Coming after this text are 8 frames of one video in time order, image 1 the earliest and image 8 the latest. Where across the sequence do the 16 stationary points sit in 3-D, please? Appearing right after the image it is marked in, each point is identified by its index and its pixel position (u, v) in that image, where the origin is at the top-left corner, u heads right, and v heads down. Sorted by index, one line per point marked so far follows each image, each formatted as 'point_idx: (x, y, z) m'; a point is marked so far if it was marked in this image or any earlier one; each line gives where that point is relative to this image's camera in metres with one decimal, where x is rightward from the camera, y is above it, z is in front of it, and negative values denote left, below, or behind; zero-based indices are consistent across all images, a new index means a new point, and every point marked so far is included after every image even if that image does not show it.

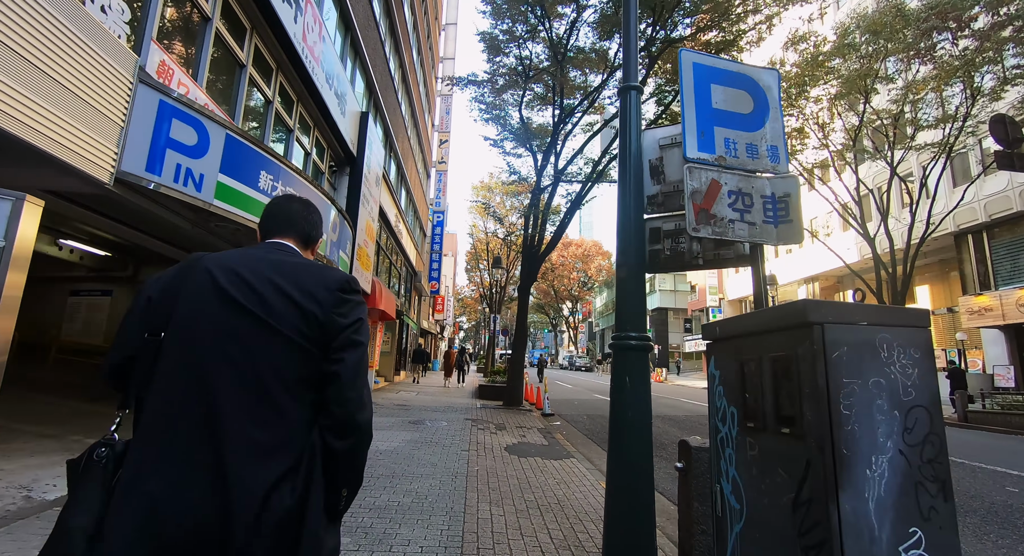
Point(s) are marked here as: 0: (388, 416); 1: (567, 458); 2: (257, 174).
0: (-2.4, -2.7, +10.4) m
1: (+0.7, -2.4, +7.3) m
2: (-2.8, +1.1, +5.9) m
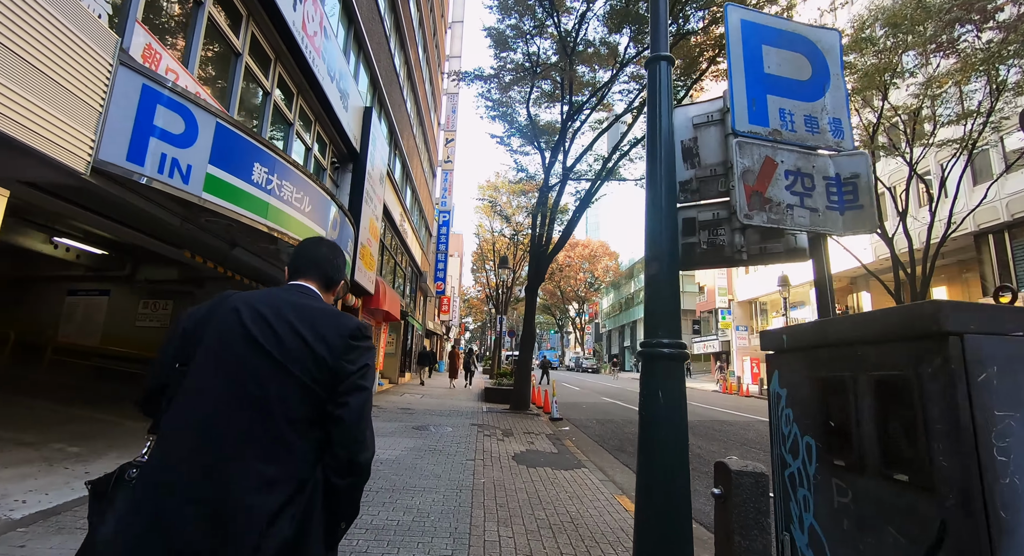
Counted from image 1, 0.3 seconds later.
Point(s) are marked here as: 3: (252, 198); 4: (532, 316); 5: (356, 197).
0: (-2.2, -2.7, +10.0) m
1: (+0.9, -2.4, +6.9) m
2: (-2.7, +1.1, +5.5) m
3: (-2.7, +0.8, +5.6) m
4: (+0.5, -1.0, +13.9) m
5: (-3.4, +1.7, +11.5) m
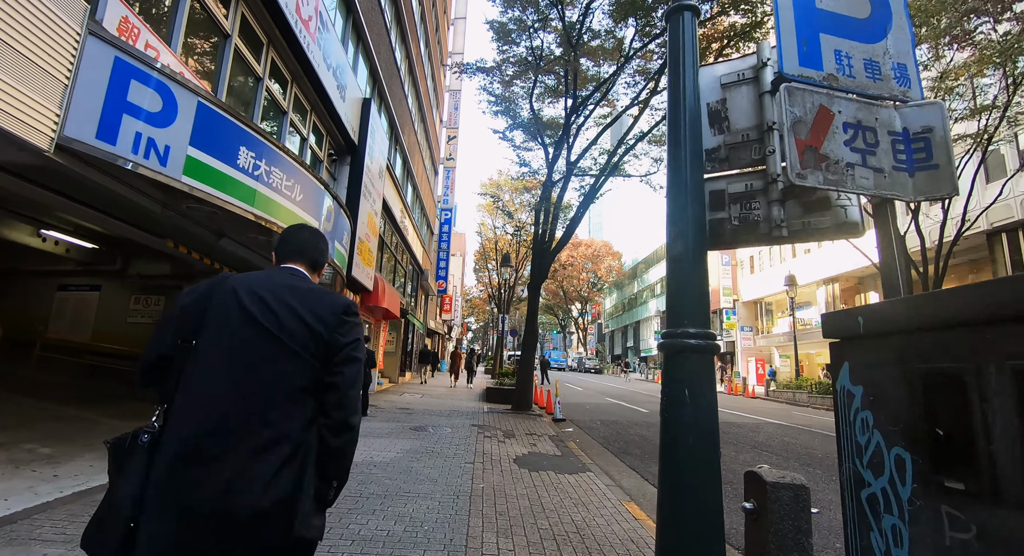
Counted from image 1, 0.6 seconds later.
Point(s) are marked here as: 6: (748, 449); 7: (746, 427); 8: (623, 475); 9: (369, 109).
0: (-2.2, -2.6, +9.7) m
1: (+0.9, -2.4, +6.5) m
2: (-2.7, +1.2, +5.2) m
3: (-2.7, +0.9, +5.3) m
4: (+0.6, -0.9, +13.5) m
5: (-3.3, +1.8, +11.2) m
6: (+3.9, -2.9, +9.1) m
7: (+5.1, -3.3, +11.7) m
8: (+1.4, -2.5, +6.8) m
9: (-3.1, +3.7, +11.8) m
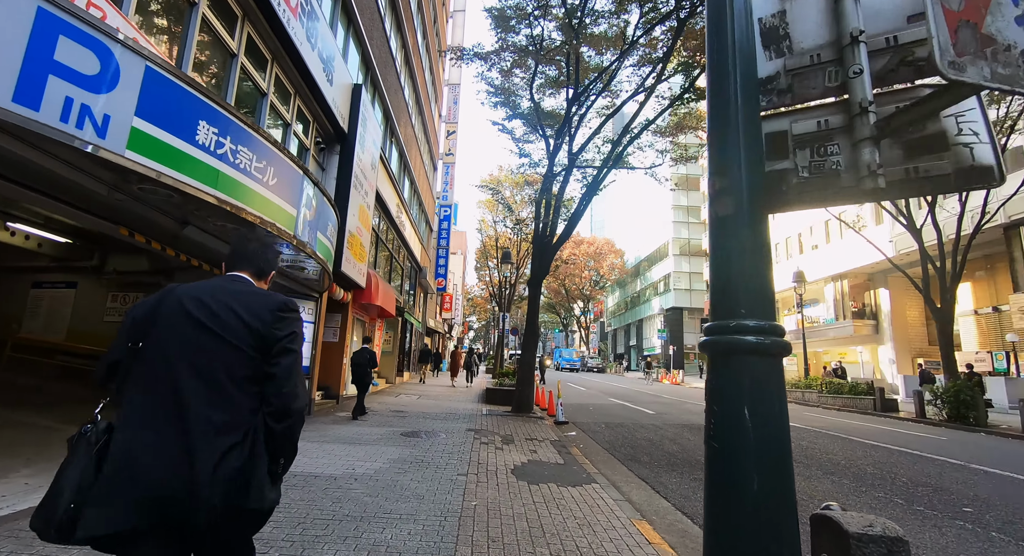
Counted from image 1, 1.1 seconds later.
0: (-2.2, -2.5, +9.1) m
1: (+0.8, -2.3, +5.9) m
2: (-2.7, +1.3, +4.6) m
3: (-2.7, +1.0, +4.7) m
4: (+0.6, -0.8, +12.9) m
5: (-3.3, +1.9, +10.6) m
6: (+3.9, -2.8, +8.5) m
7: (+5.1, -3.2, +11.1) m
8: (+1.4, -2.4, +6.2) m
9: (-3.2, +3.8, +11.2) m
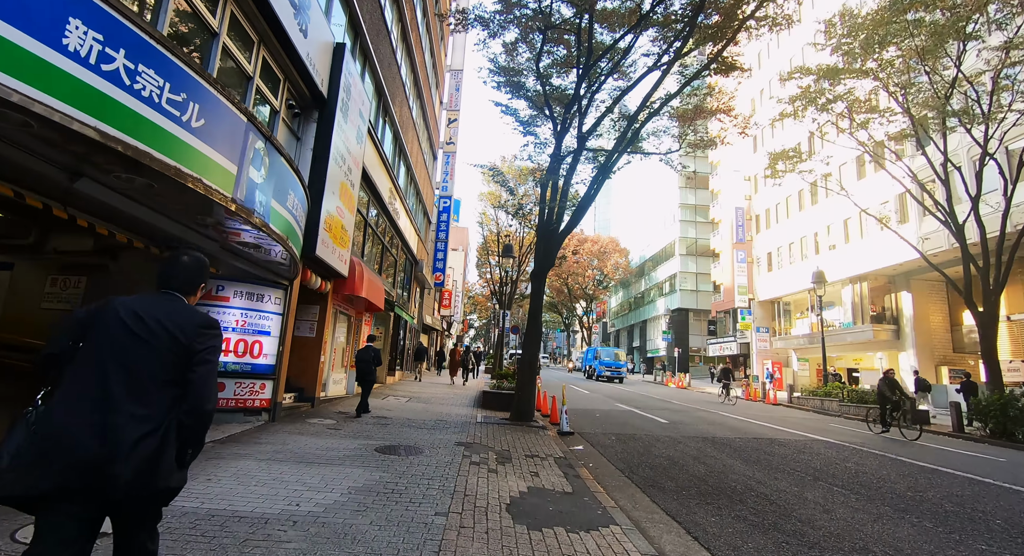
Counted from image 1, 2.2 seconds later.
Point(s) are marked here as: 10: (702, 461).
0: (-2.3, -2.3, +7.8) m
1: (+0.8, -2.1, +4.6) m
2: (-2.7, +1.5, +3.3) m
3: (-2.7, +1.2, +3.3) m
4: (+0.6, -0.6, +11.6) m
5: (-3.3, +2.2, +9.2) m
6: (+3.9, -2.7, +7.1) m
7: (+5.0, -3.1, +9.7) m
8: (+1.3, -2.3, +4.8) m
9: (-3.1, +4.0, +9.8) m
10: (+2.9, -2.8, +8.1) m
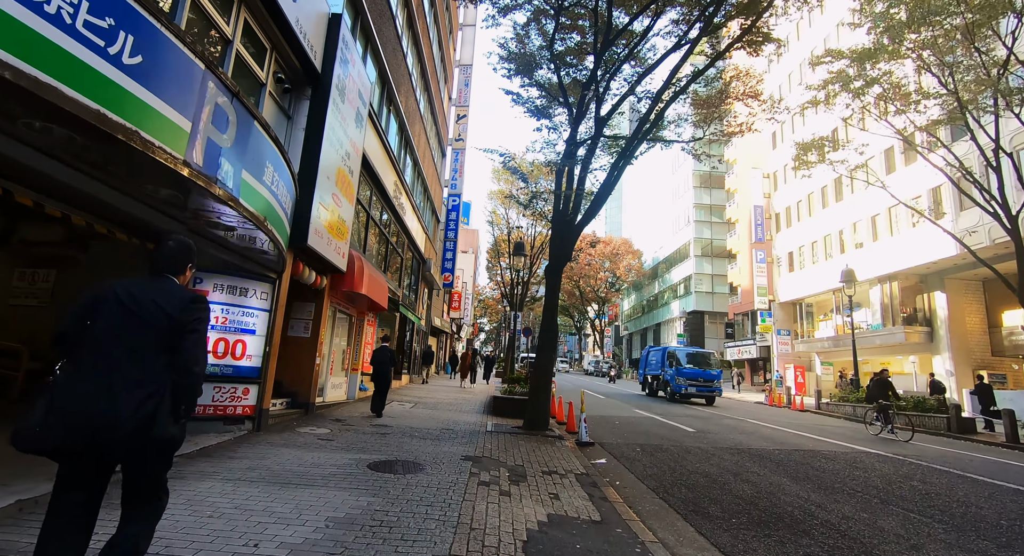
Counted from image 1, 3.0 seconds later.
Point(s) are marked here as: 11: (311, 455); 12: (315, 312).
0: (-2.1, -2.2, +6.8) m
1: (+0.9, -2.0, +3.6) m
2: (-2.6, +1.7, +2.4) m
3: (-2.6, +1.4, +2.4) m
4: (+0.8, -0.5, +10.6) m
5: (-3.1, +2.3, +8.4) m
6: (+4.0, -2.5, +6.0) m
7: (+5.2, -2.9, +8.7) m
8: (+1.4, -2.1, +3.9) m
9: (-2.9, +4.1, +9.0) m
10: (+3.1, -2.6, +7.1) m
11: (-2.3, -2.0, +6.2) m
12: (-3.5, -0.6, +9.7) m
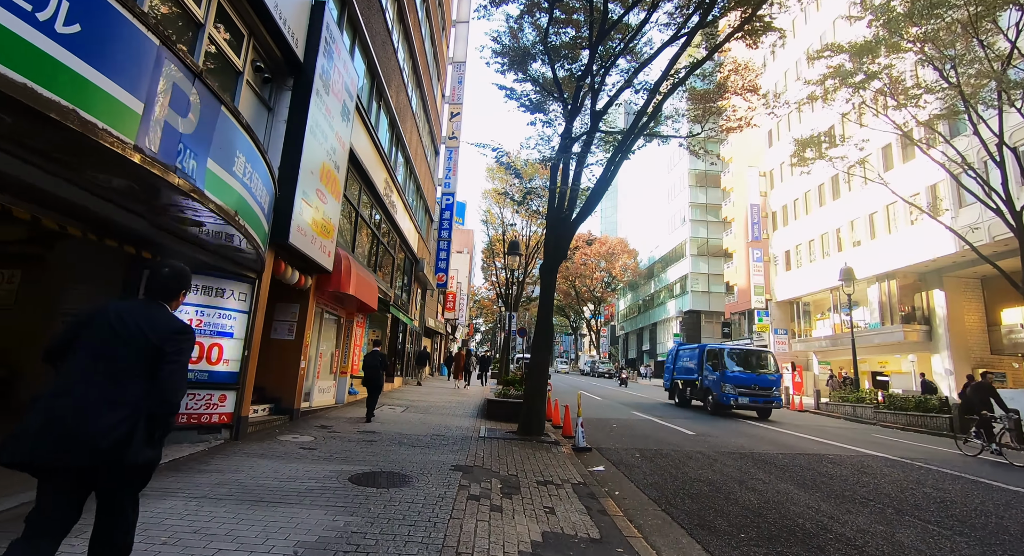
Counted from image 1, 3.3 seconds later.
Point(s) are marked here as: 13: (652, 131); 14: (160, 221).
0: (-2.2, -2.2, +6.4) m
1: (+0.9, -1.9, +3.2) m
2: (-2.7, +1.7, +2.0) m
3: (-2.7, +1.4, +2.0) m
4: (+0.7, -0.5, +10.2) m
5: (-3.2, +2.3, +8.0) m
6: (+4.0, -2.5, +5.7) m
7: (+5.1, -2.9, +8.3) m
8: (+1.4, -2.1, +3.5) m
9: (-3.0, +4.1, +8.6) m
10: (+3.0, -2.6, +6.7) m
11: (-2.4, -2.0, +5.8) m
12: (-3.7, -0.6, +9.2) m
13: (+3.5, +3.7, +13.5) m
14: (-3.7, +0.6, +5.7) m
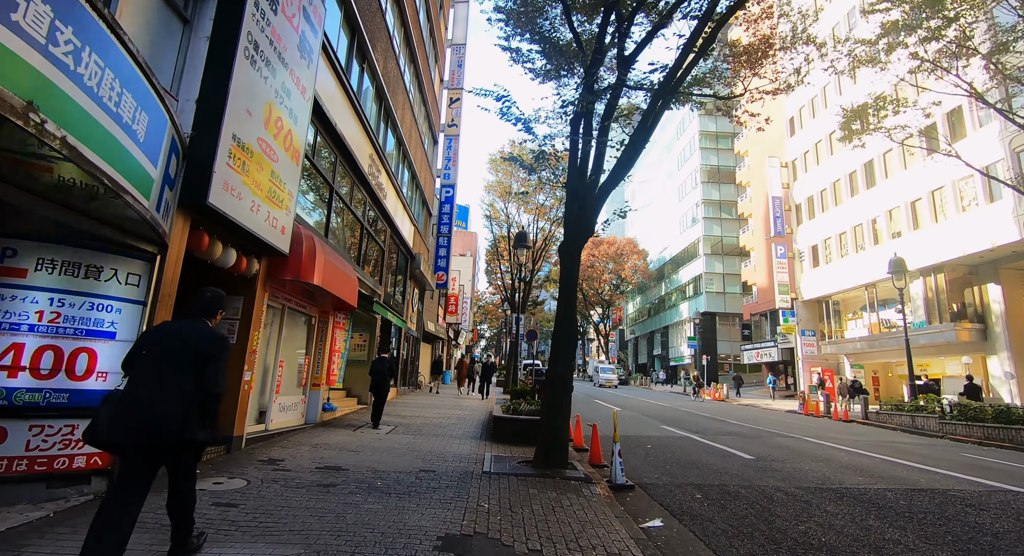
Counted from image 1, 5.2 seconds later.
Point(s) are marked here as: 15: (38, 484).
0: (-2.0, -1.9, +4.2) m
1: (+1.0, -1.6, +0.9) m
2: (-2.6, +2.0, -0.3) m
3: (-2.6, +1.7, -0.2) m
4: (+0.9, -0.3, +7.9) m
5: (-3.1, +2.5, +5.7) m
6: (+4.1, -2.1, +3.3) m
7: (+5.3, -2.6, +6.0) m
8: (+1.5, -1.8, +1.2) m
9: (-2.9, +4.4, +6.3) m
10: (+3.1, -2.3, +4.4) m
11: (-2.3, -1.8, +3.5) m
12: (-3.5, -0.4, +7.0) m
13: (+3.7, +3.9, +11.3) m
14: (-3.6, +0.8, +3.5) m
15: (-3.8, -1.6, +4.4) m
